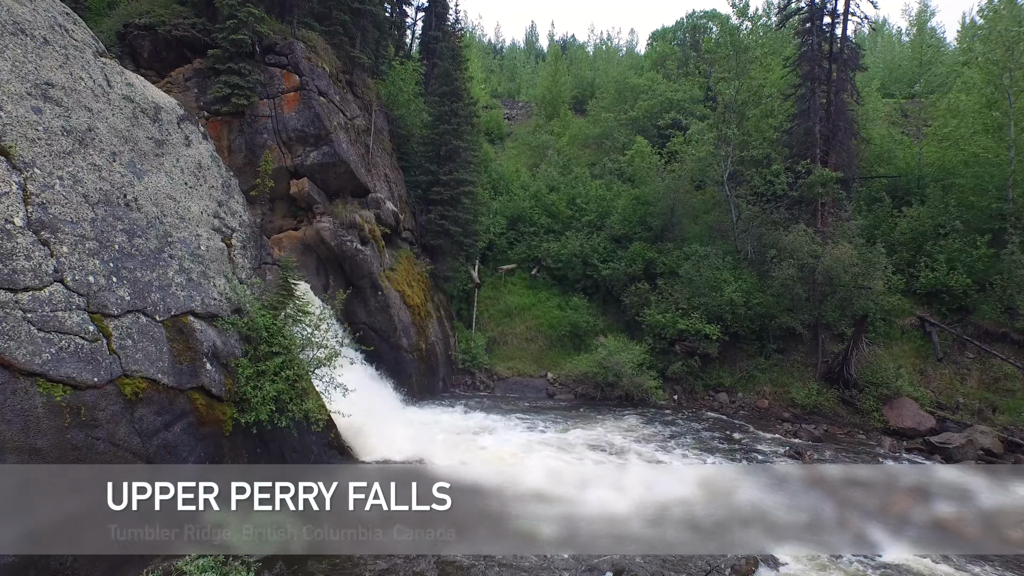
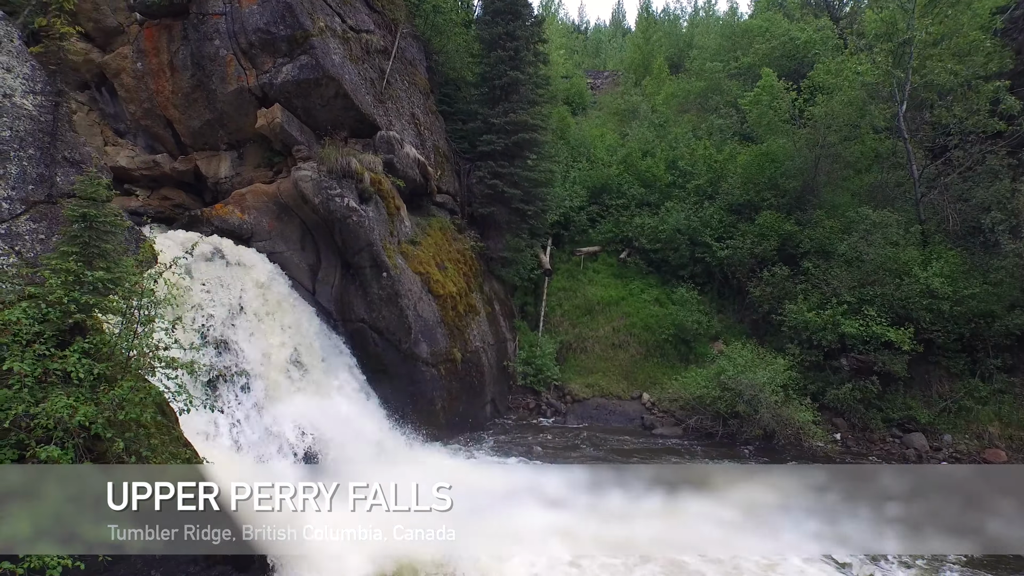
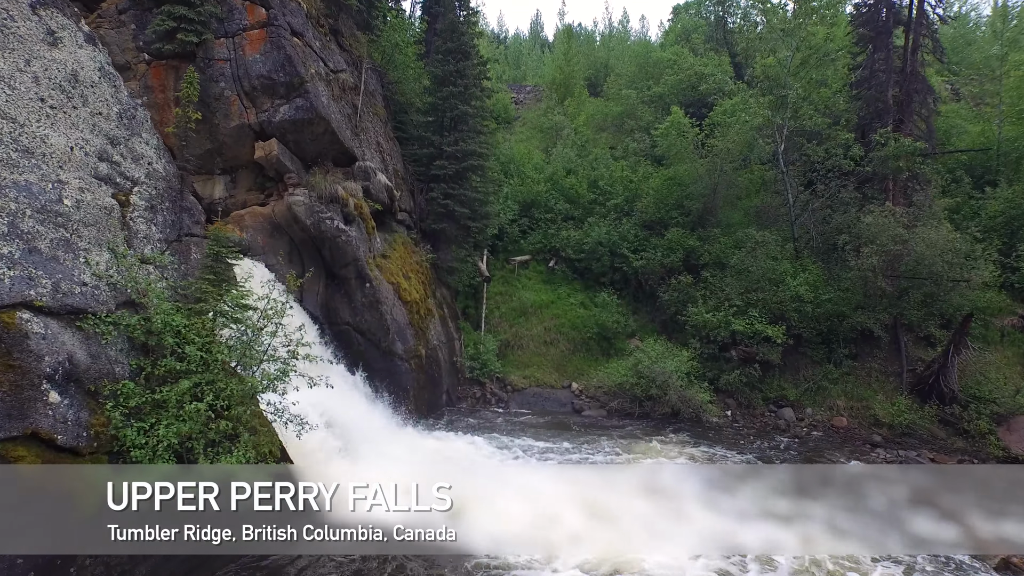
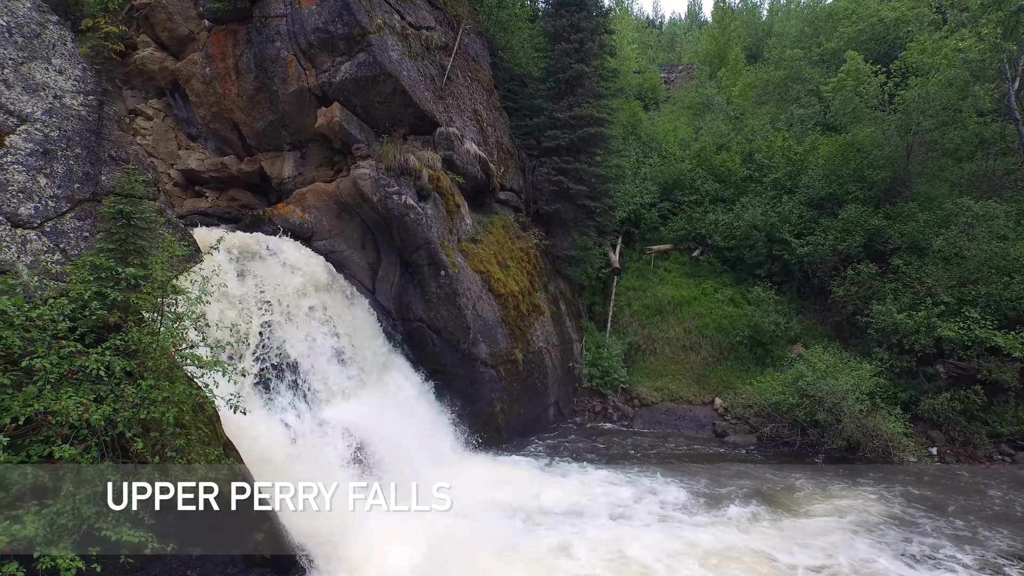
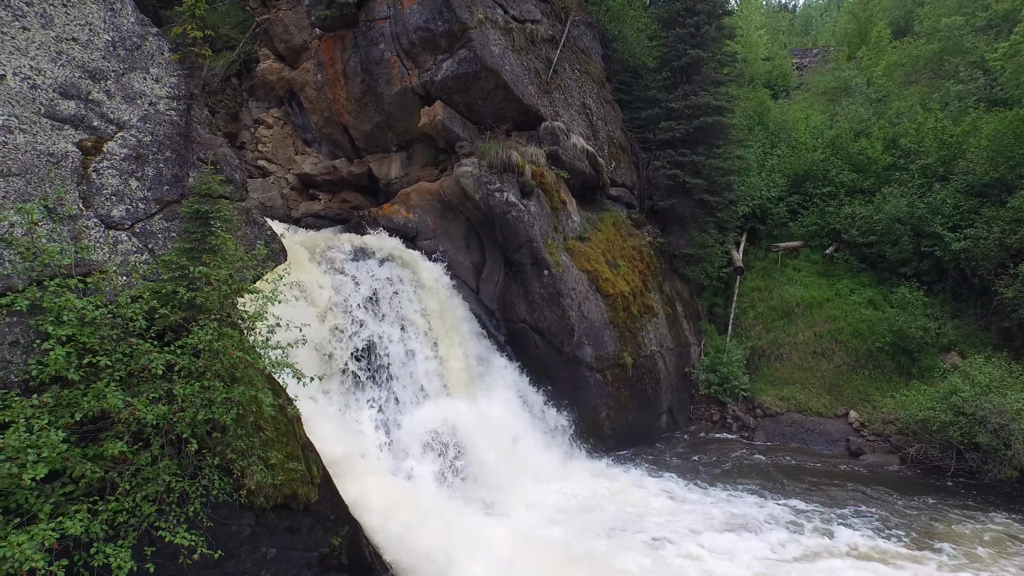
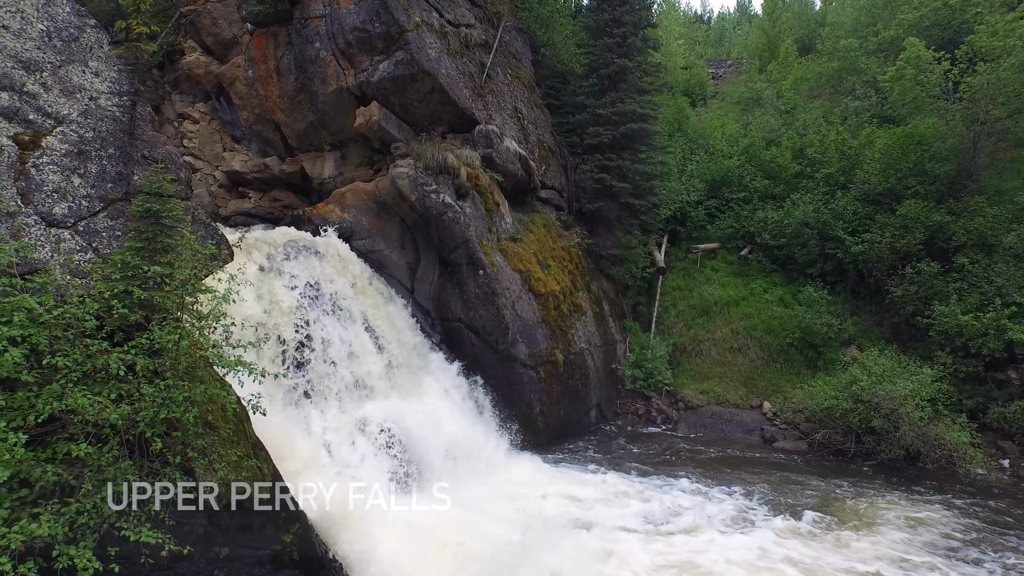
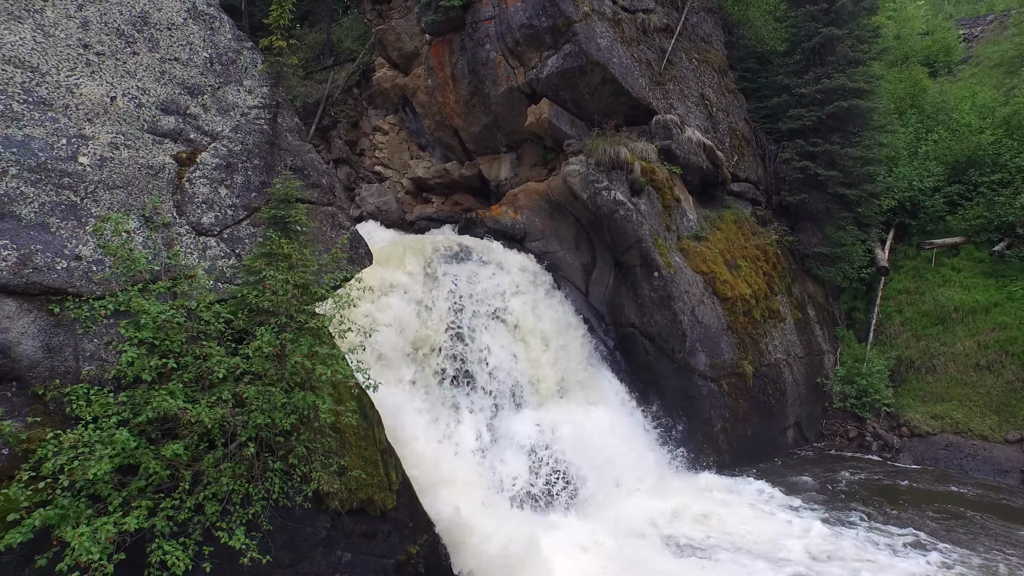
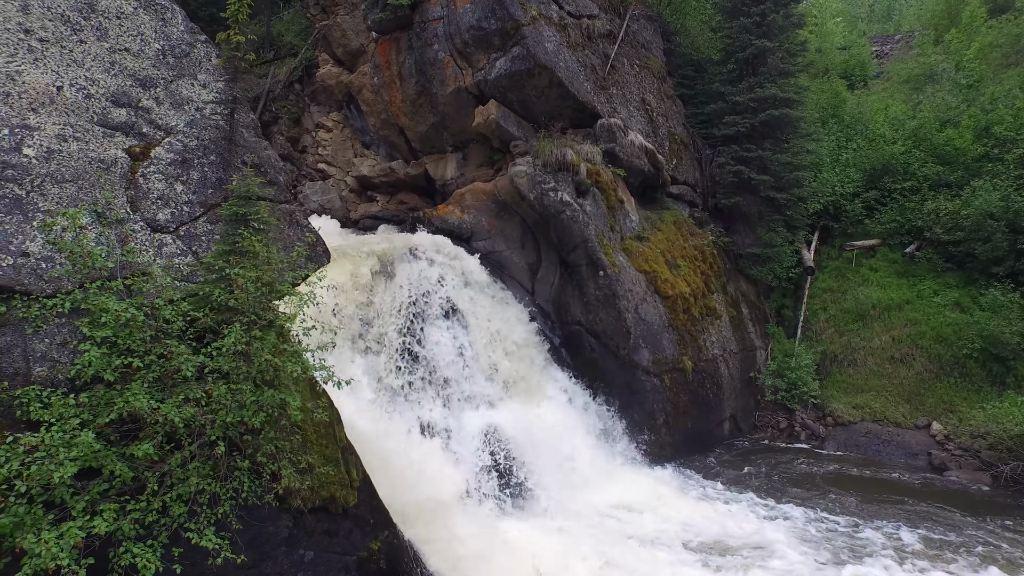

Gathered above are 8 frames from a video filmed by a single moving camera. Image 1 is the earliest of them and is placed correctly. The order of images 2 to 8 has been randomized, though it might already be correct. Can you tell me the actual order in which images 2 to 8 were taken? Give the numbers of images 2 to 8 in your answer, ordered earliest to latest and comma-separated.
3, 2, 4, 6, 5, 8, 7
